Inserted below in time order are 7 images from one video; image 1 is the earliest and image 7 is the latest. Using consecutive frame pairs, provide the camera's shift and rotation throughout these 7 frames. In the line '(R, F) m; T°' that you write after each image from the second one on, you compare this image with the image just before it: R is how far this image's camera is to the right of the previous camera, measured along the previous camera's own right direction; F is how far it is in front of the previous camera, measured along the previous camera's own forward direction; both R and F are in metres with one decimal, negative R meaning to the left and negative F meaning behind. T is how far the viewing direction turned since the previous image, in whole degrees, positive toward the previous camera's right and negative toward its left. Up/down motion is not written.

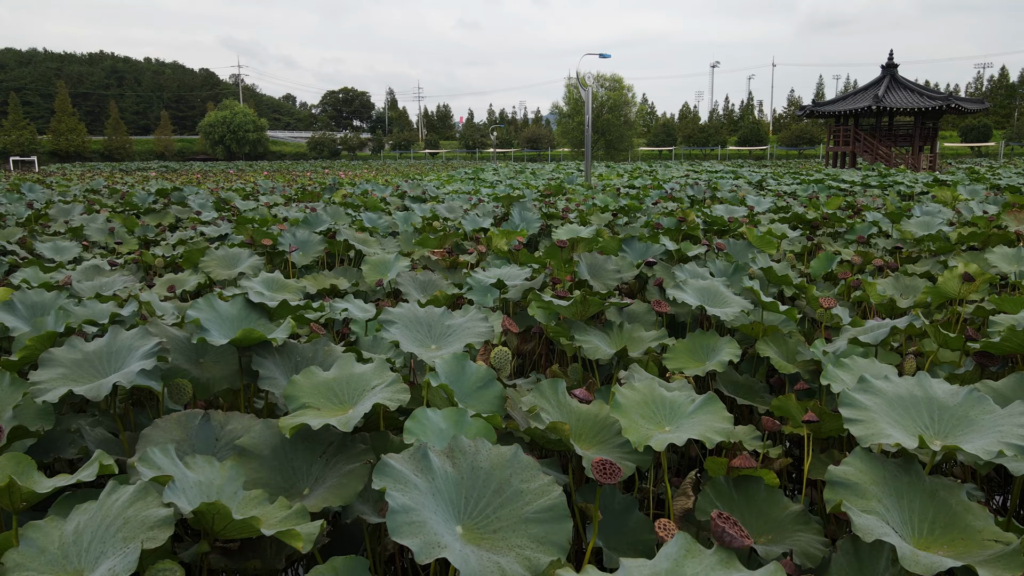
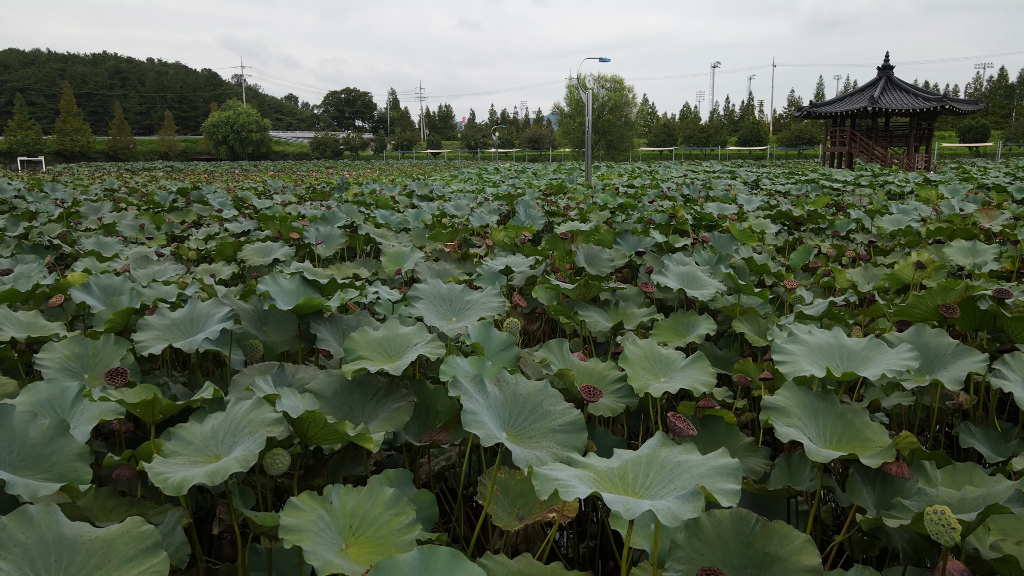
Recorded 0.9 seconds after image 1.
(0.0, -0.3) m; 0°
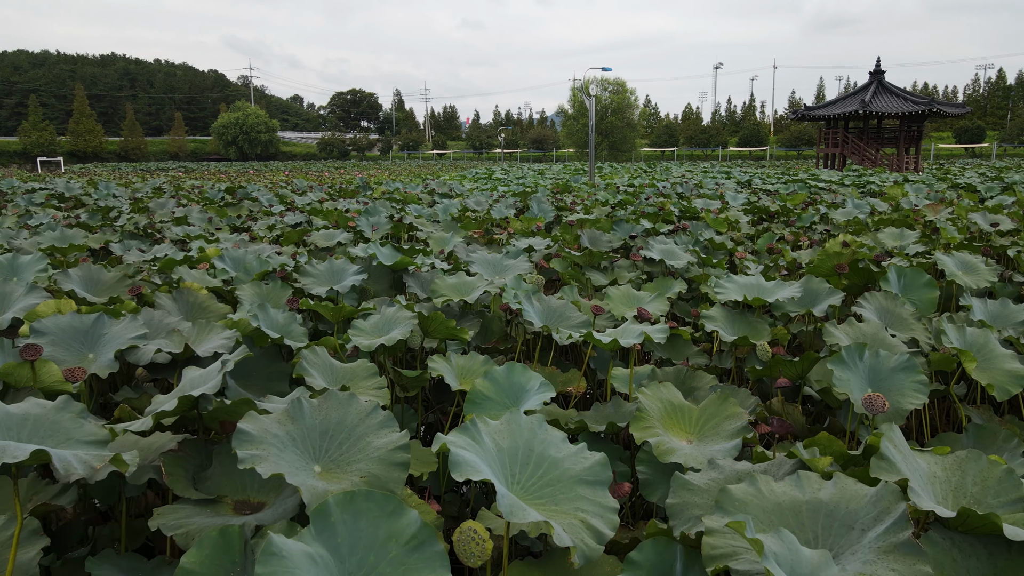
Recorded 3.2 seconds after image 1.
(-0.1, -0.9) m; 0°
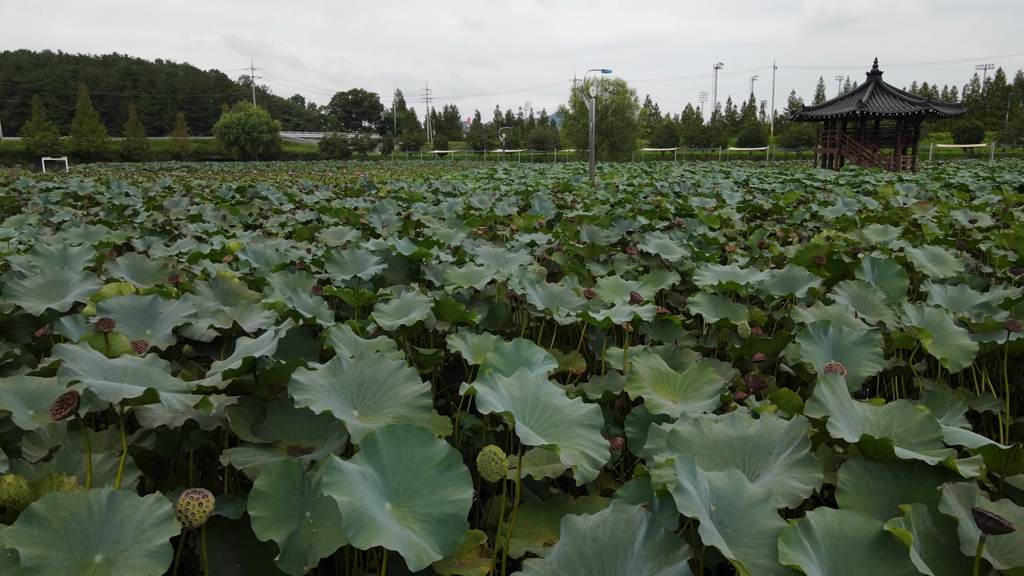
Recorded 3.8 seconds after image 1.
(0.0, -0.2) m; 0°
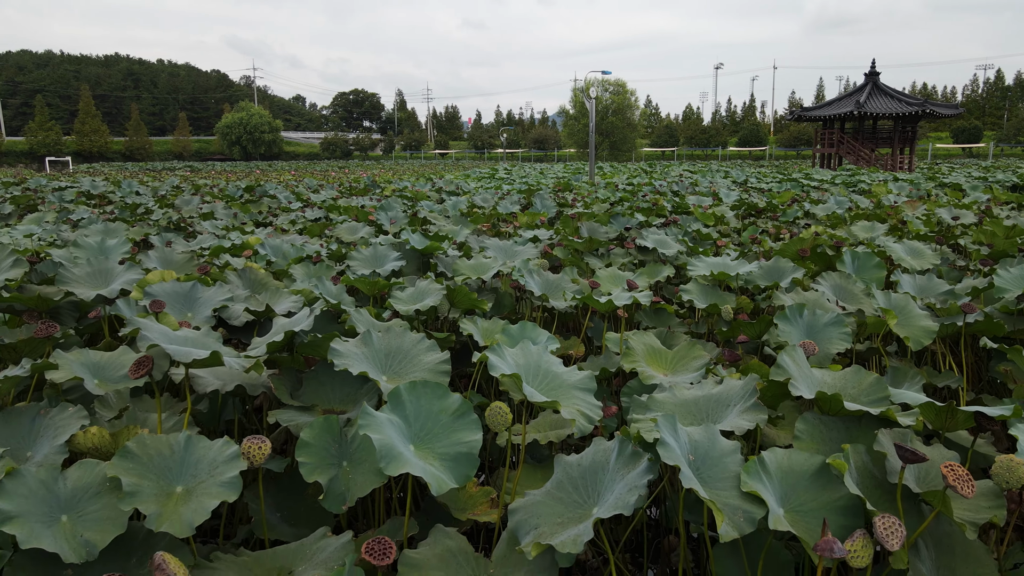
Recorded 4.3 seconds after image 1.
(0.0, -0.2) m; 0°
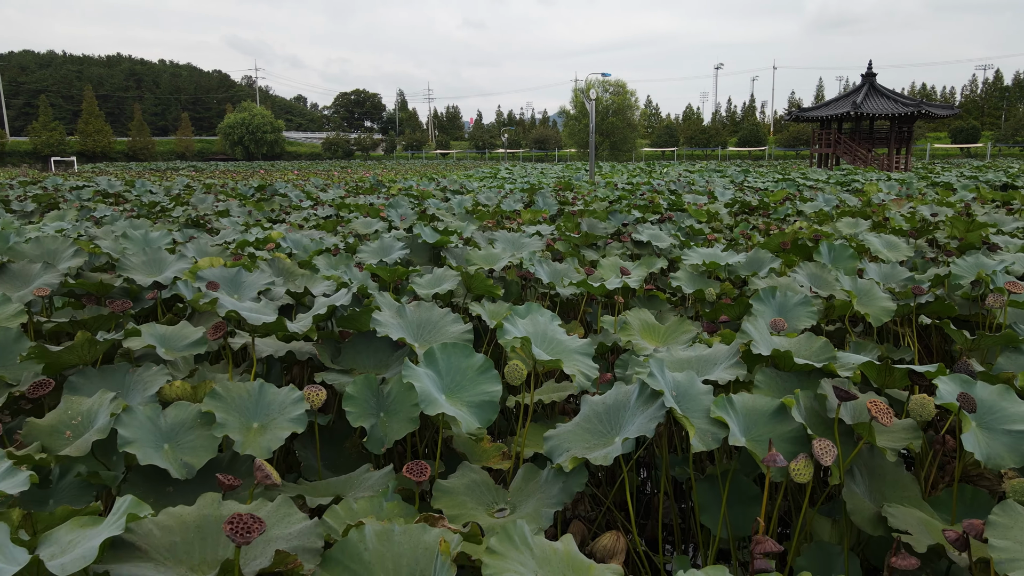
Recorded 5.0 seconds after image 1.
(0.0, -0.3) m; 0°
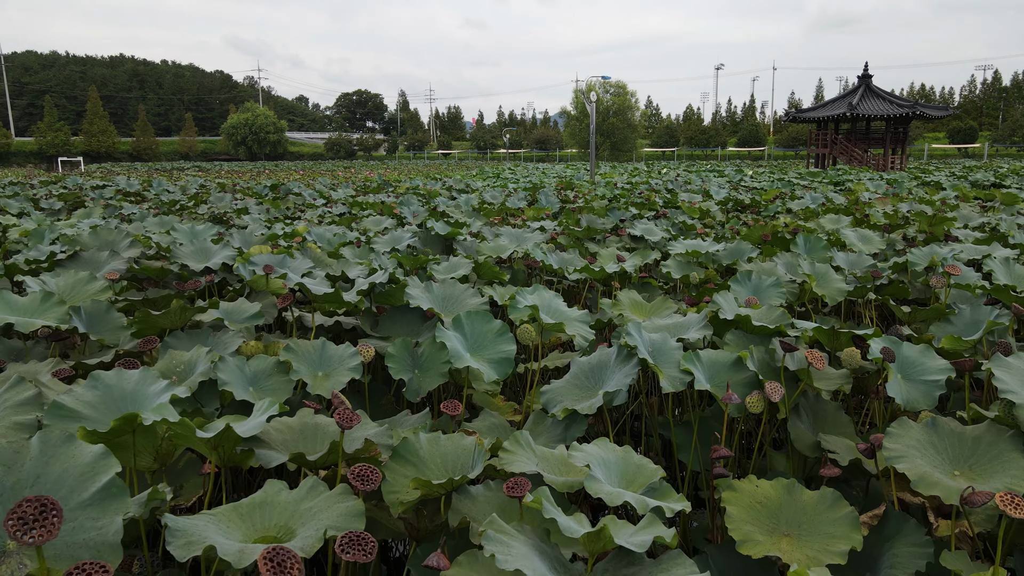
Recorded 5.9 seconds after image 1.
(0.0, -0.4) m; 0°
